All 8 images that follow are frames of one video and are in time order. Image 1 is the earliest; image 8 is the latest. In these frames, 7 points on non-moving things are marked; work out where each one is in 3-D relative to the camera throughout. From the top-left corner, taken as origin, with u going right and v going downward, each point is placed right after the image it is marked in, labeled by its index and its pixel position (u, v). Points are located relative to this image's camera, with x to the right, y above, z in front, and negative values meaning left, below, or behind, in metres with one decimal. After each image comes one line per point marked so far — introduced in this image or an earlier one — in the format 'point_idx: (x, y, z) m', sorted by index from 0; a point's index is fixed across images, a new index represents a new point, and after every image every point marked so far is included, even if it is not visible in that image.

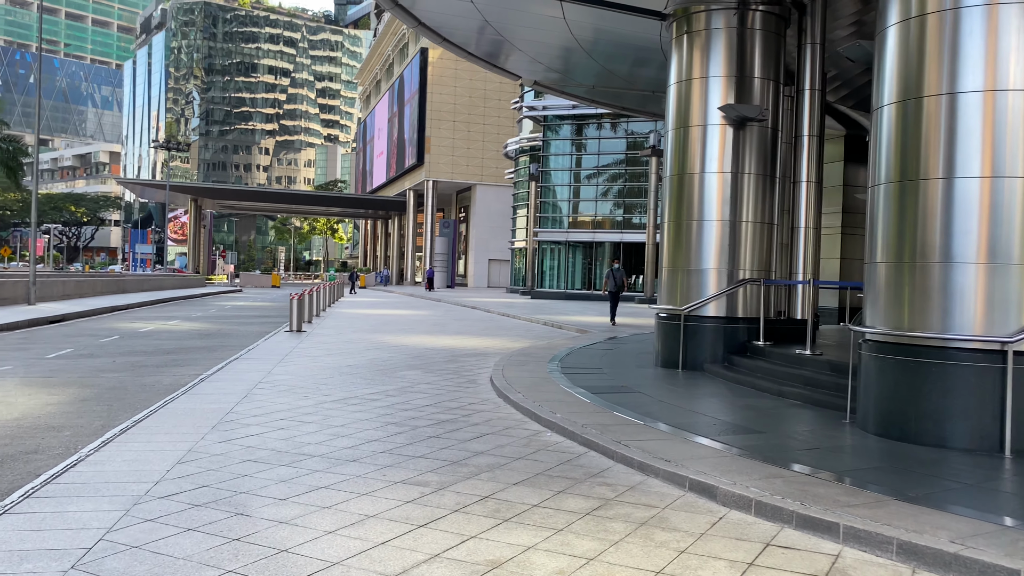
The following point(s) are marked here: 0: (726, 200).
0: (+3.0, +1.2, +12.2) m
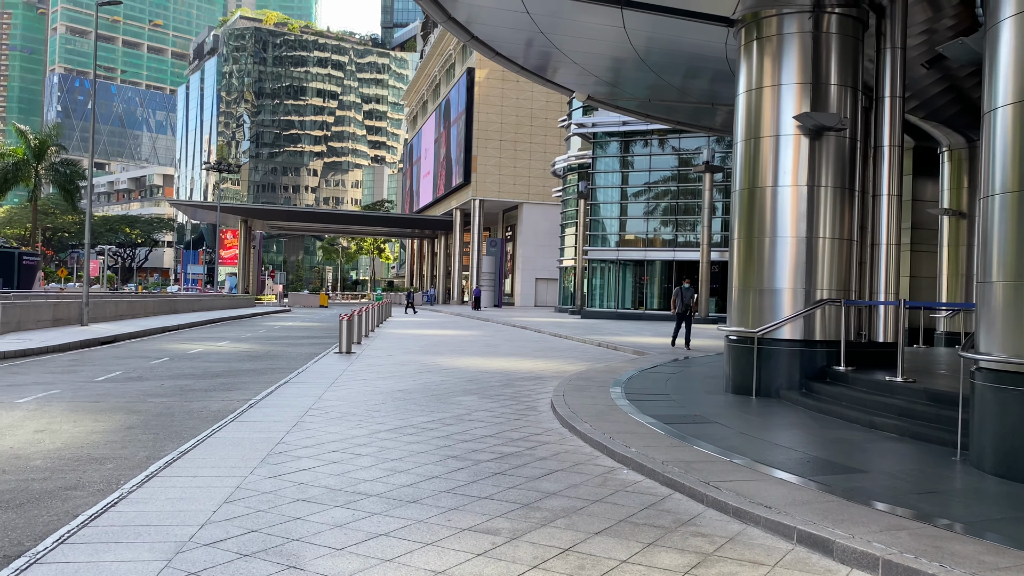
0: (+3.9, +1.0, +11.5) m
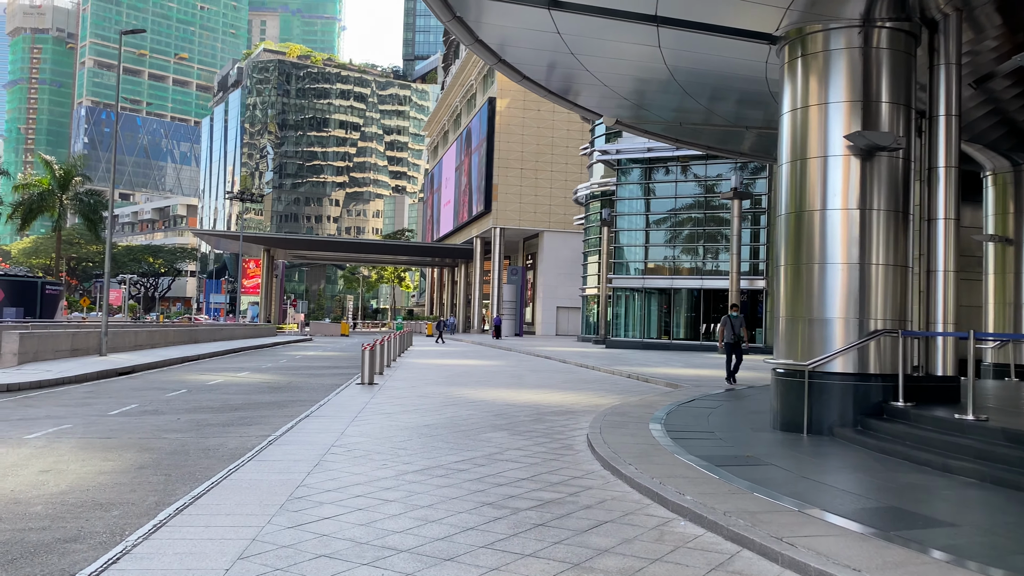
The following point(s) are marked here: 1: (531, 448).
0: (+4.3, +0.6, +10.8) m
1: (+0.2, -1.8, +9.9) m
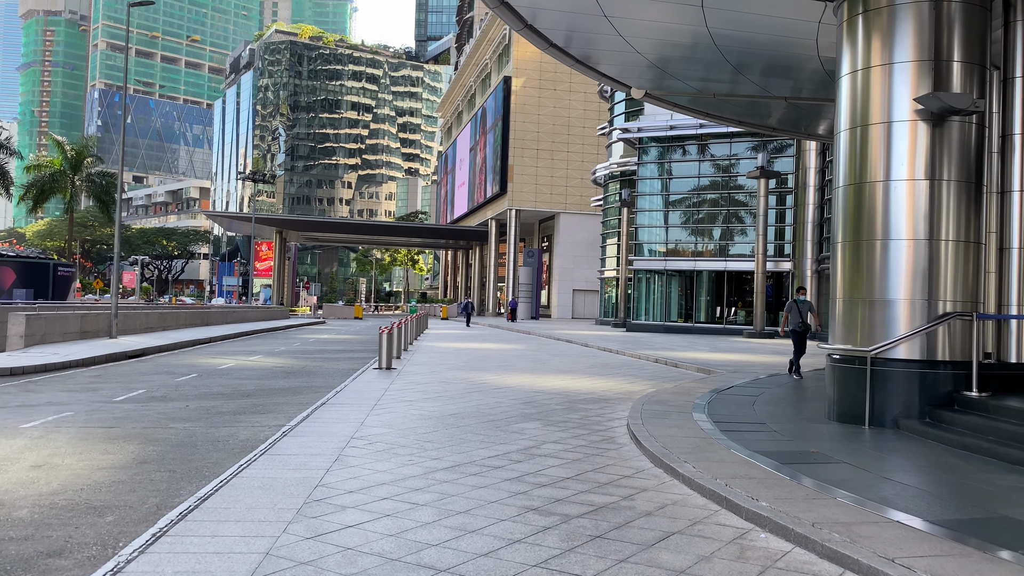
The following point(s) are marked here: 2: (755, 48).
0: (+4.7, +0.8, +9.8) m
1: (+0.6, -1.6, +9.0) m
2: (+4.6, +4.5, +16.2) m
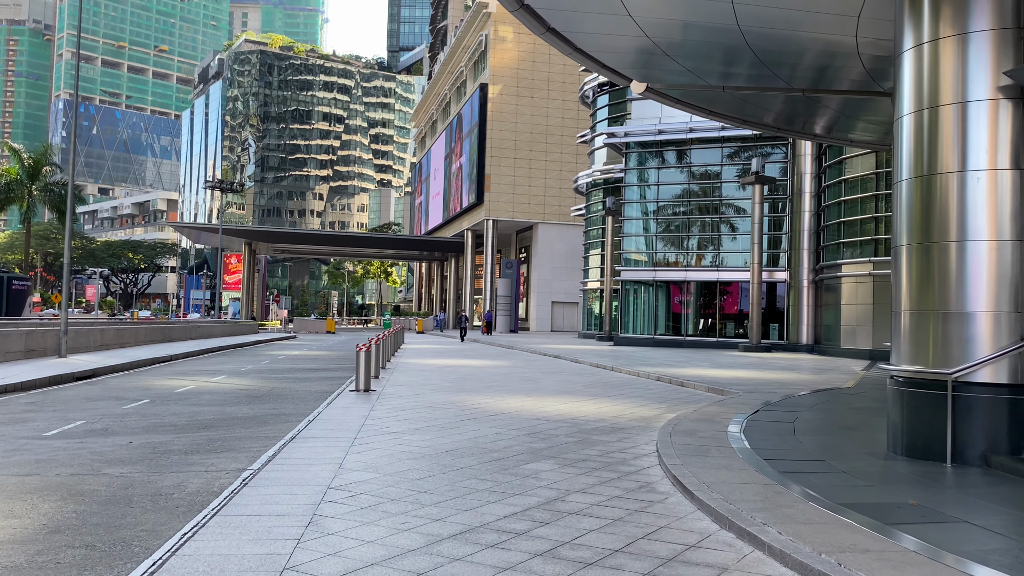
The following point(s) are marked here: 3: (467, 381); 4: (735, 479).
0: (+4.8, +0.7, +8.3) m
1: (+0.7, -1.7, +7.3) m
2: (+4.5, +4.3, +14.7) m
3: (-1.0, -2.0, +18.5) m
4: (+1.9, -1.6, +7.3) m
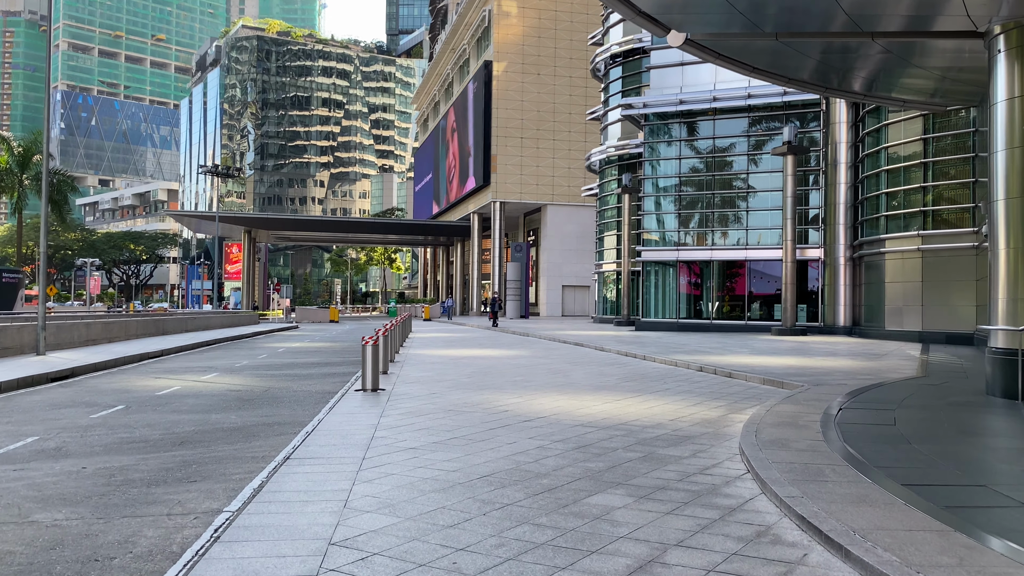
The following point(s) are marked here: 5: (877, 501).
0: (+5.2, +1.0, +6.2) m
1: (+1.2, -1.5, +5.3) m
2: (+4.9, +4.6, +12.5) m
3: (-0.5, -1.7, +16.5) m
4: (+2.3, -1.4, +5.3) m
5: (+2.5, -1.4, +5.9) m
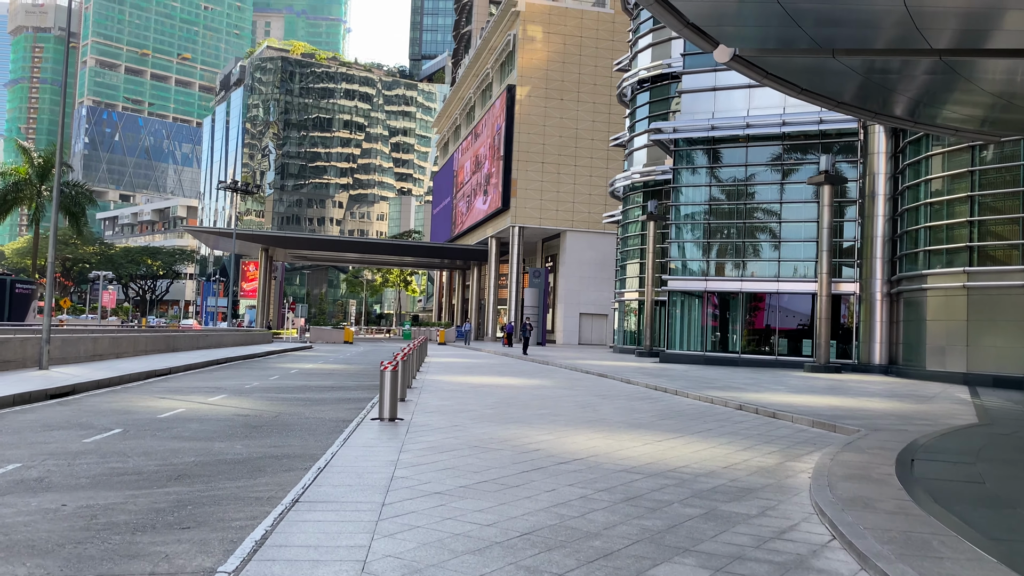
0: (+5.5, +0.7, +5.2) m
1: (+1.5, -1.7, +4.3) m
2: (+5.4, +4.2, +11.6) m
3: (0.0, -2.1, +15.4) m
4: (+2.6, -1.6, +4.2) m
5: (+2.8, -1.7, +4.8) m
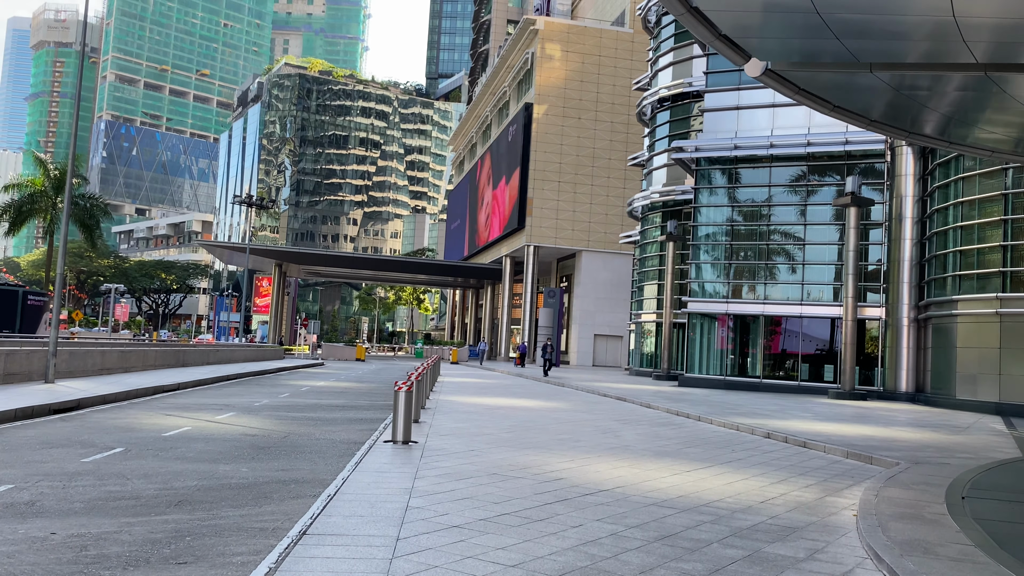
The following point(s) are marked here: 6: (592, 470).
0: (+5.7, +0.5, +4.6) m
1: (+1.6, -1.8, +3.7) m
2: (+5.8, +3.8, +11.1) m
3: (+0.3, -2.5, +14.8) m
4: (+2.8, -1.7, +3.6) m
5: (+2.9, -1.8, +4.2) m
6: (+1.0, -2.2, +10.4) m
